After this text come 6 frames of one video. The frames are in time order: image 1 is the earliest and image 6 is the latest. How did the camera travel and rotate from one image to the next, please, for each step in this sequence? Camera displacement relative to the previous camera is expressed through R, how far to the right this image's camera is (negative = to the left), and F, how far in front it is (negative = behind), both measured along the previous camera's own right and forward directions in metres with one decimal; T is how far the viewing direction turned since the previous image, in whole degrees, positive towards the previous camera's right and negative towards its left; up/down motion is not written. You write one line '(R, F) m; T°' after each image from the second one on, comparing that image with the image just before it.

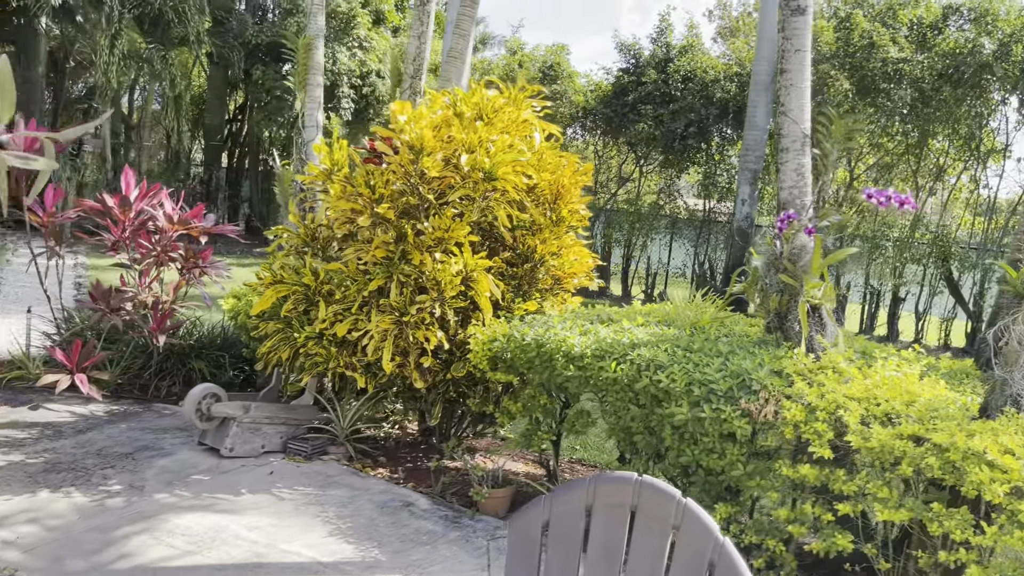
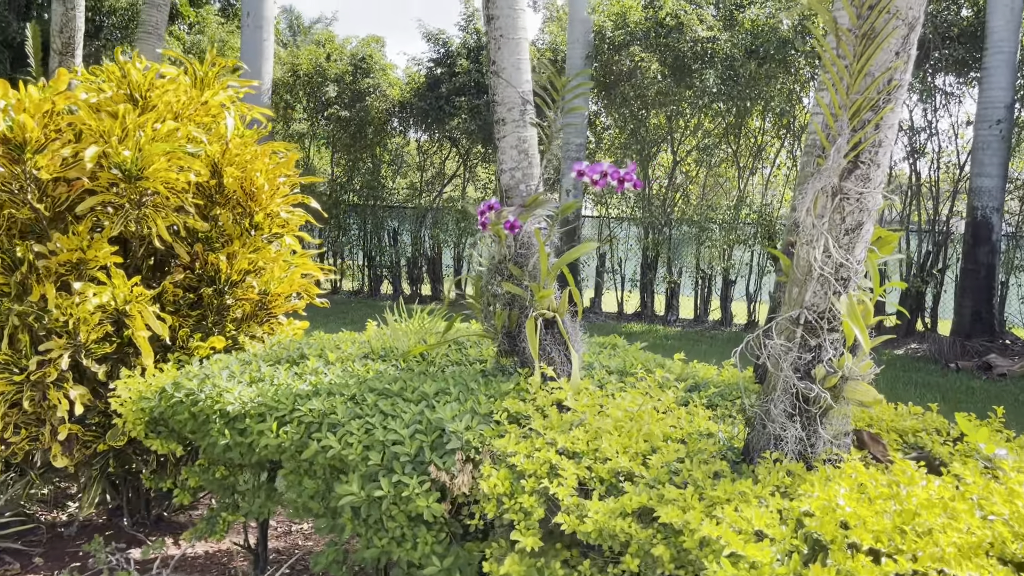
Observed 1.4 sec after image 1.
(+0.7, +0.8) m; +9°
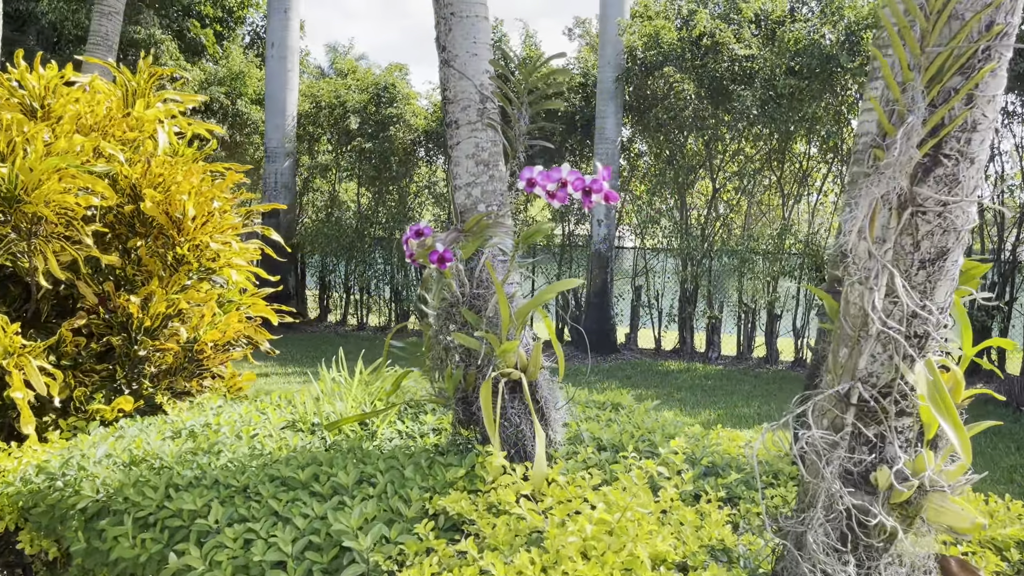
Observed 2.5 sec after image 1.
(+0.2, +0.6) m; -3°
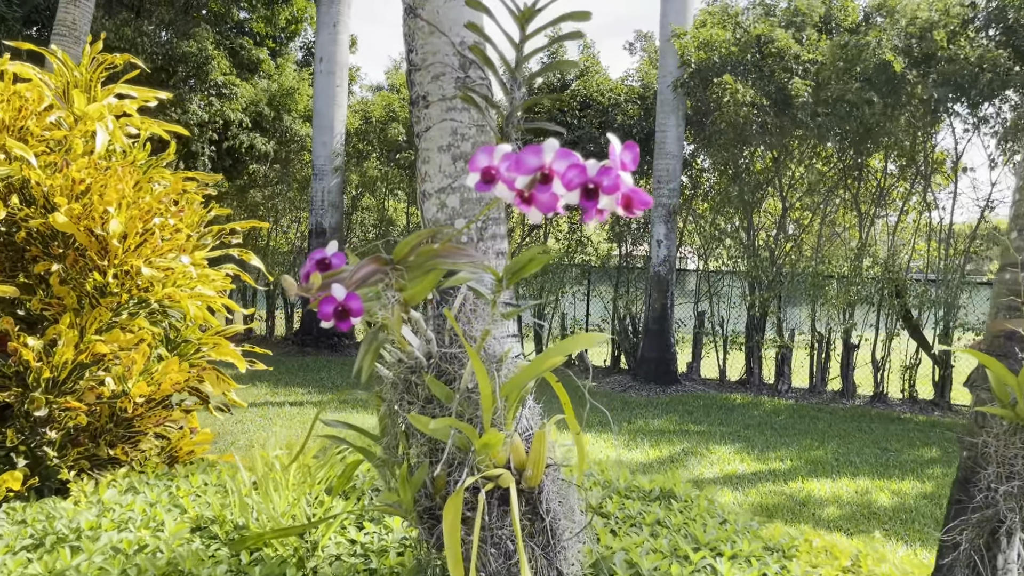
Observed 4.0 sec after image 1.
(+0.1, +0.7) m; -4°
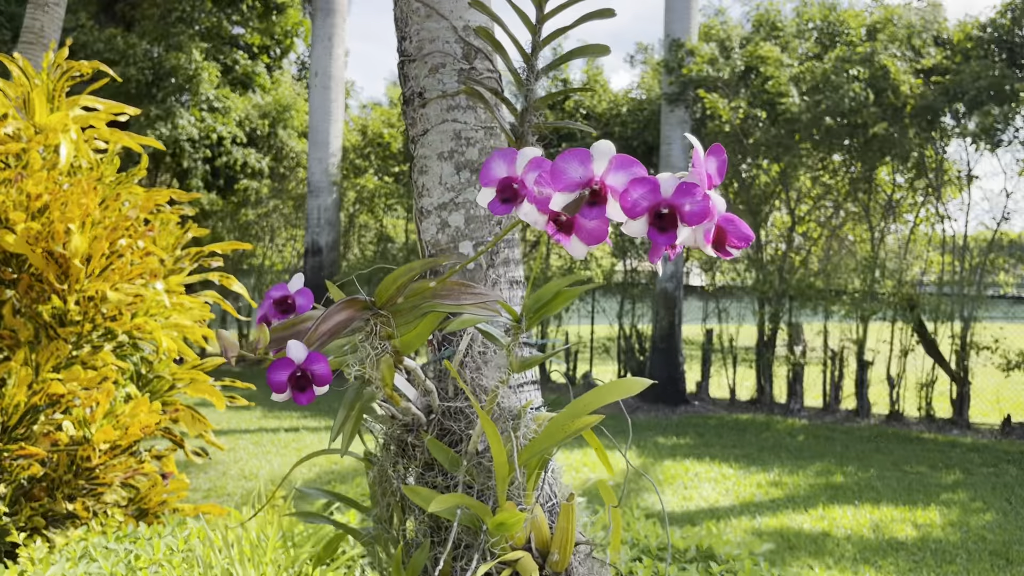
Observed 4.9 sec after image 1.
(0.0, +0.2) m; 0°
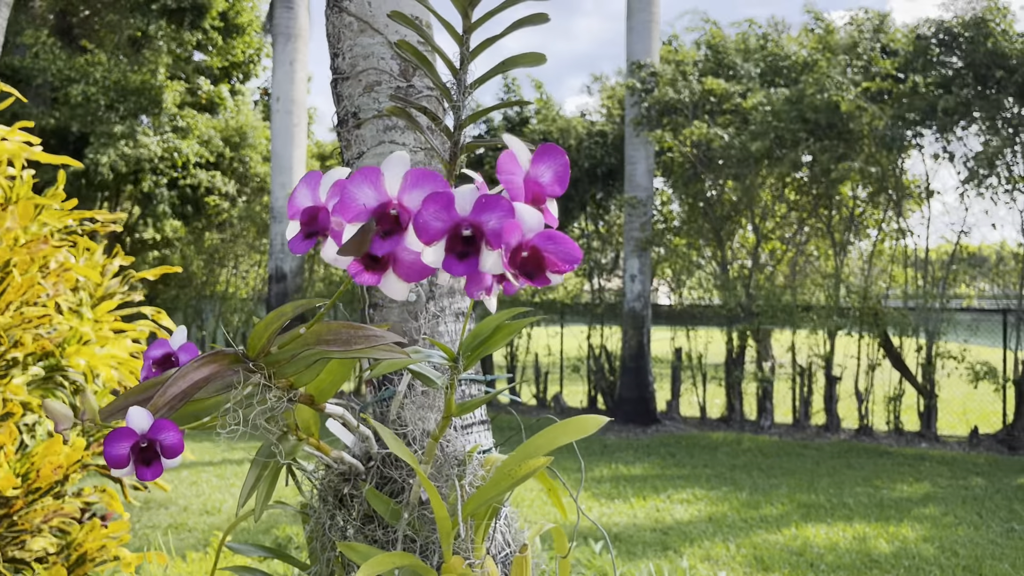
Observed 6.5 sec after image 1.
(0.0, +0.1) m; +2°
